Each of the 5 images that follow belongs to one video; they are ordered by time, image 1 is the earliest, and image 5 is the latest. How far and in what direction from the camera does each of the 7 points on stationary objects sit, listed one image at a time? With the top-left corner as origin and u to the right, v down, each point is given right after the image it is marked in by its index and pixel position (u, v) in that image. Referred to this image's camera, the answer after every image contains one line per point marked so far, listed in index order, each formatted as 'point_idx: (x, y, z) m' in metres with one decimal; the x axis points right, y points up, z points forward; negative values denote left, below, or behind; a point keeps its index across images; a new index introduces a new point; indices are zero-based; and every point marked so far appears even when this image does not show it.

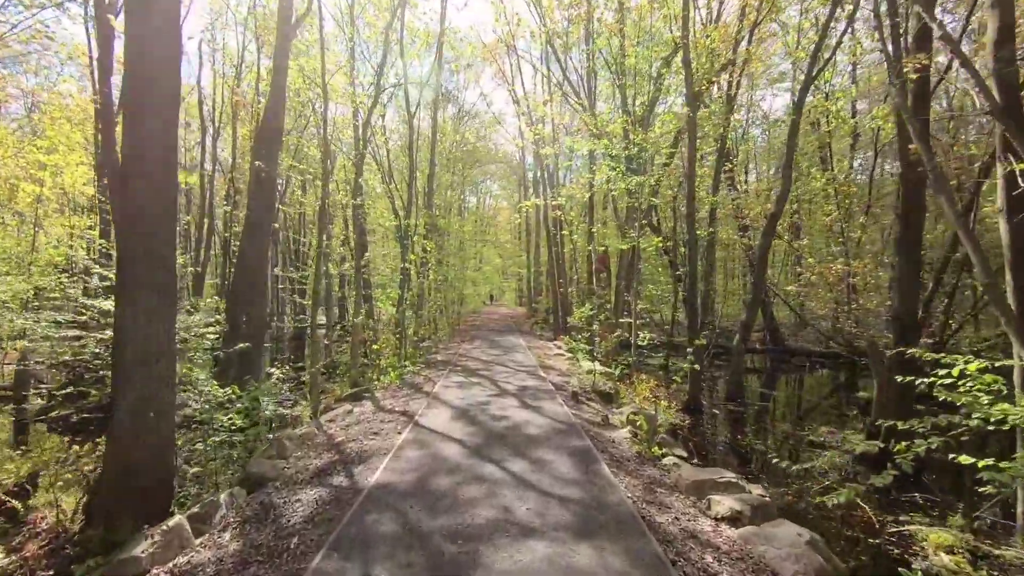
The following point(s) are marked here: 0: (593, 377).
0: (+1.5, -1.7, +10.7) m
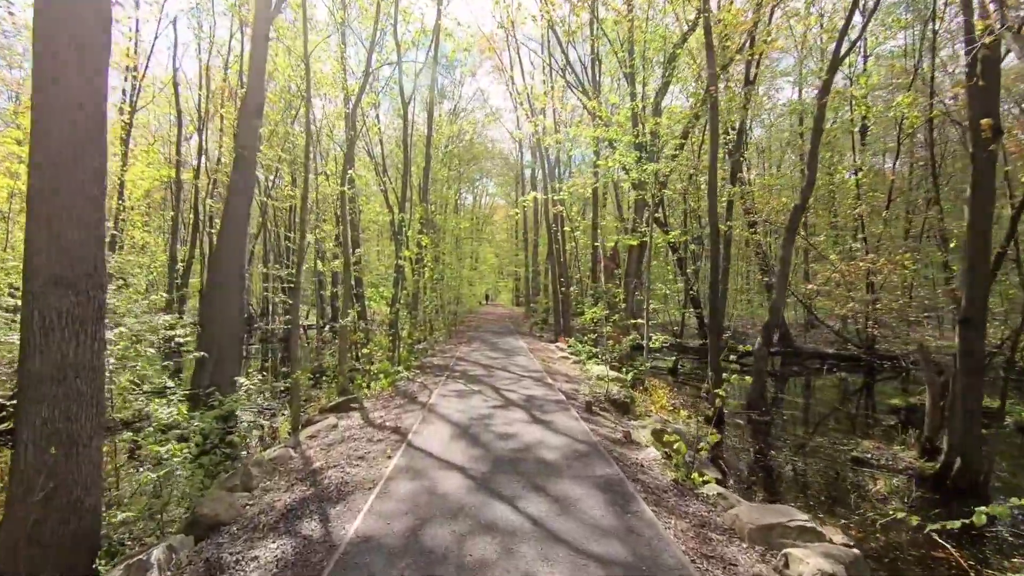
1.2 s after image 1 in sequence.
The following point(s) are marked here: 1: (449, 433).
0: (+1.6, -1.7, +9.8) m
1: (-0.6, -1.5, +5.9) m
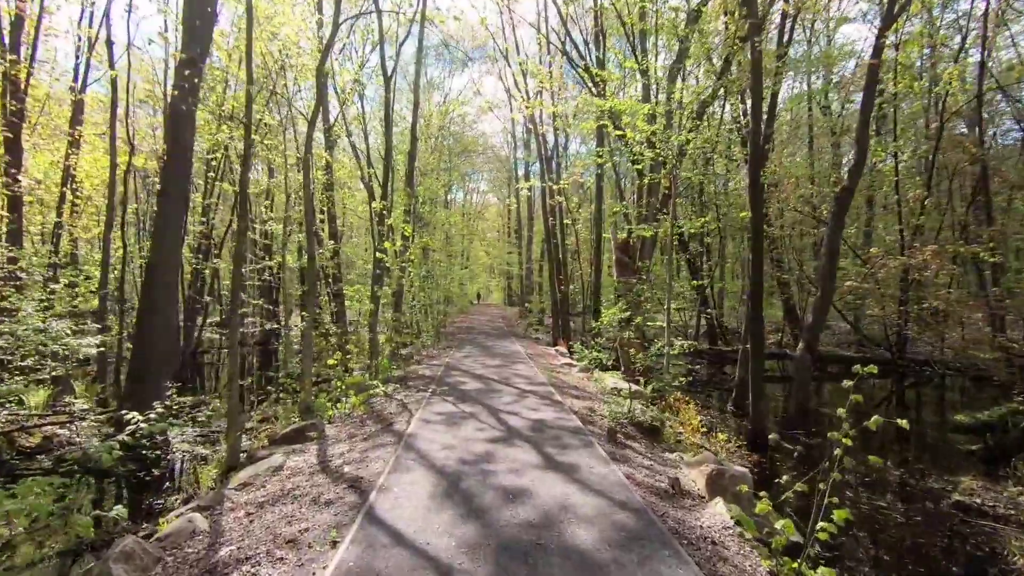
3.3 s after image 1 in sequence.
0: (+1.6, -1.6, +8.1) m
1: (-0.6, -1.5, +4.1) m
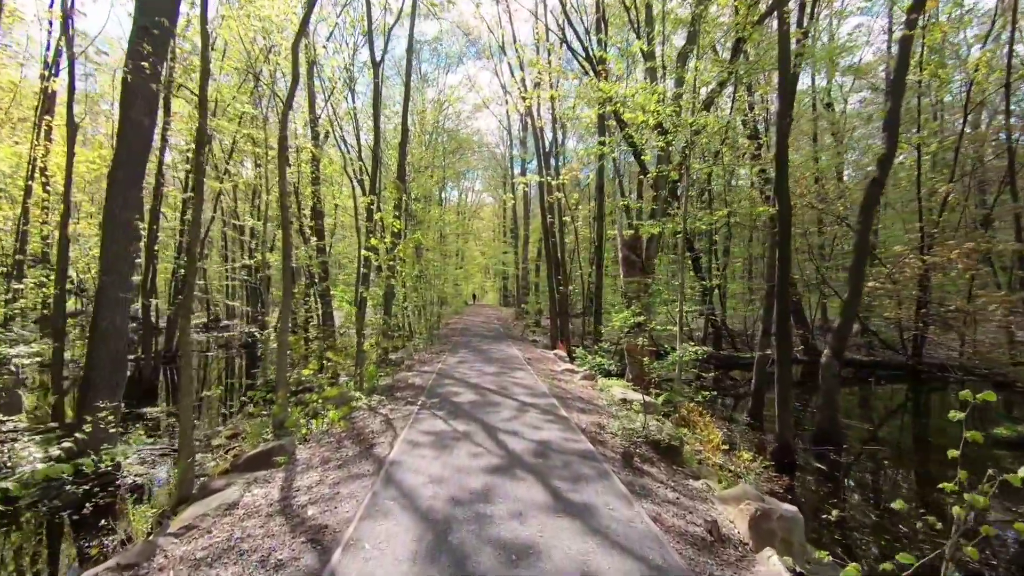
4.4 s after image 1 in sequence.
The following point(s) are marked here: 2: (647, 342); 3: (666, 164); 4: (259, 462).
0: (+1.6, -1.6, +7.2) m
1: (-0.6, -1.5, +3.3) m
2: (+2.0, -0.8, +8.6) m
3: (+3.4, +2.8, +12.6) m
4: (-2.5, -1.7, +5.6) m
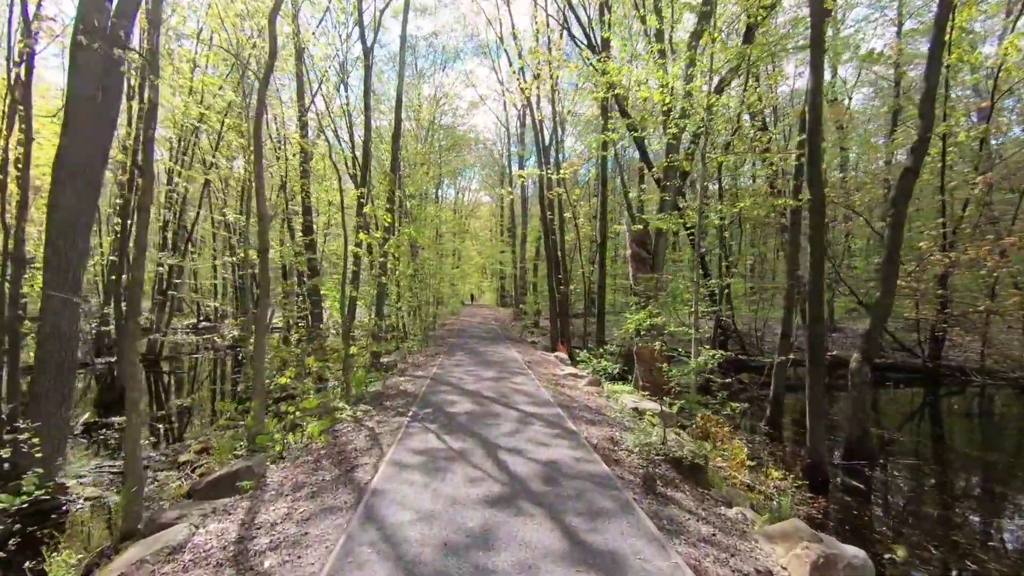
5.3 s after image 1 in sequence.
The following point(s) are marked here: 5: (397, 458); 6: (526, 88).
0: (+1.6, -1.6, +6.5) m
1: (-0.5, -1.4, +2.5) m
2: (+2.0, -0.8, +7.8) m
3: (+3.4, +2.8, +11.9) m
4: (-2.5, -1.7, +4.8) m
5: (-1.0, -1.5, +5.0) m
6: (+0.4, +6.1, +17.3) m
